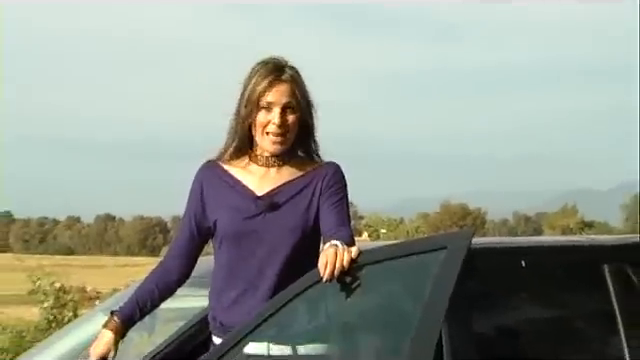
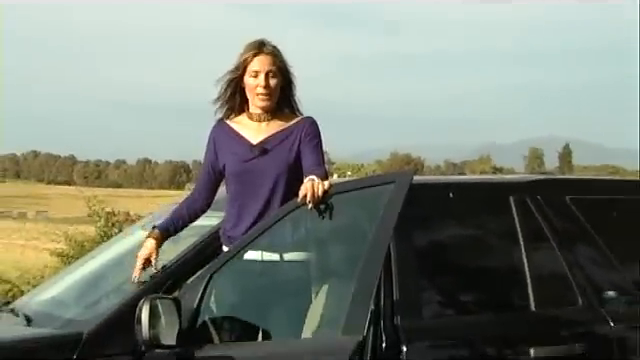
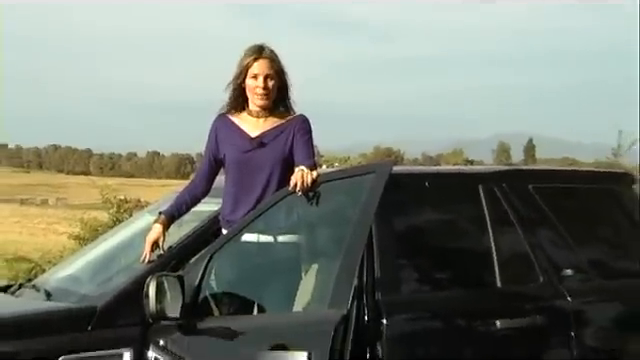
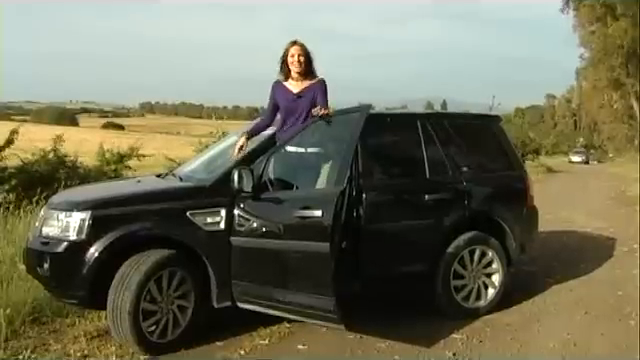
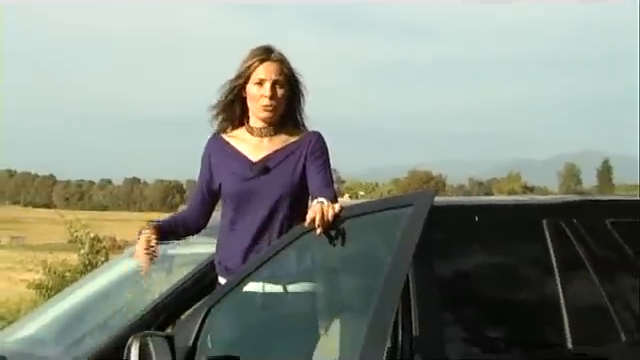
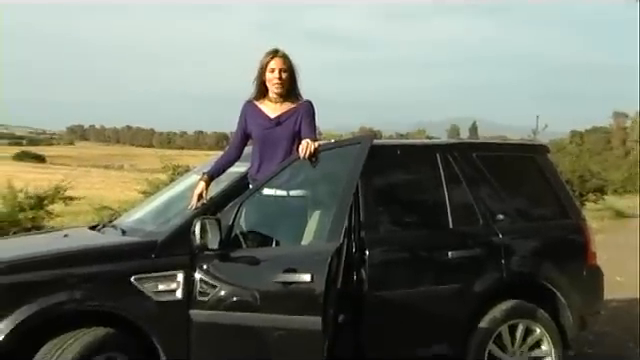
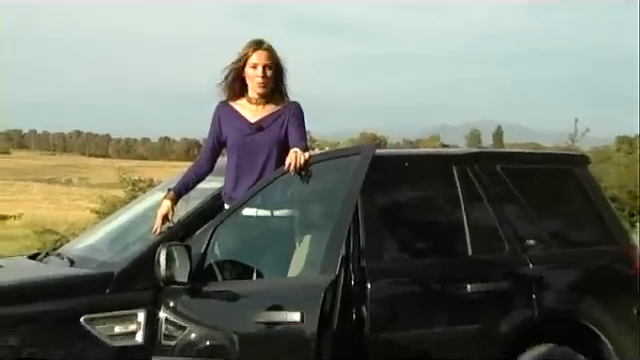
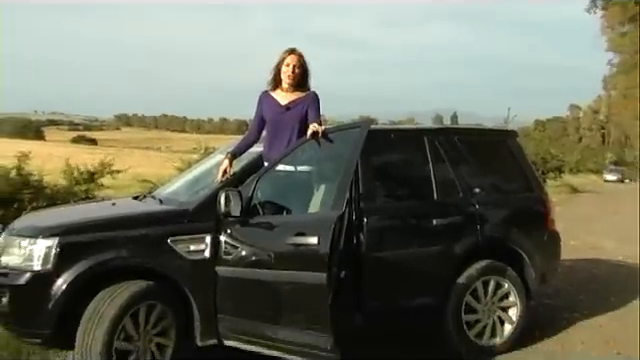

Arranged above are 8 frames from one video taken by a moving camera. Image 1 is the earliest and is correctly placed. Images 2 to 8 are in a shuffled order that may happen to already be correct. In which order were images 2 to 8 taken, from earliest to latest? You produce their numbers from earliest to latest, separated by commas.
5, 2, 3, 7, 6, 8, 4
